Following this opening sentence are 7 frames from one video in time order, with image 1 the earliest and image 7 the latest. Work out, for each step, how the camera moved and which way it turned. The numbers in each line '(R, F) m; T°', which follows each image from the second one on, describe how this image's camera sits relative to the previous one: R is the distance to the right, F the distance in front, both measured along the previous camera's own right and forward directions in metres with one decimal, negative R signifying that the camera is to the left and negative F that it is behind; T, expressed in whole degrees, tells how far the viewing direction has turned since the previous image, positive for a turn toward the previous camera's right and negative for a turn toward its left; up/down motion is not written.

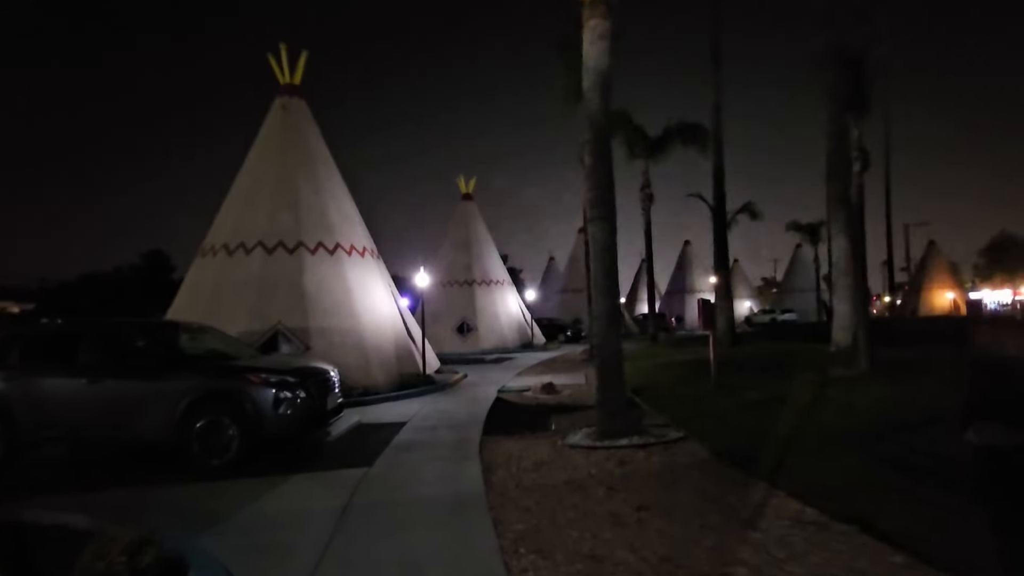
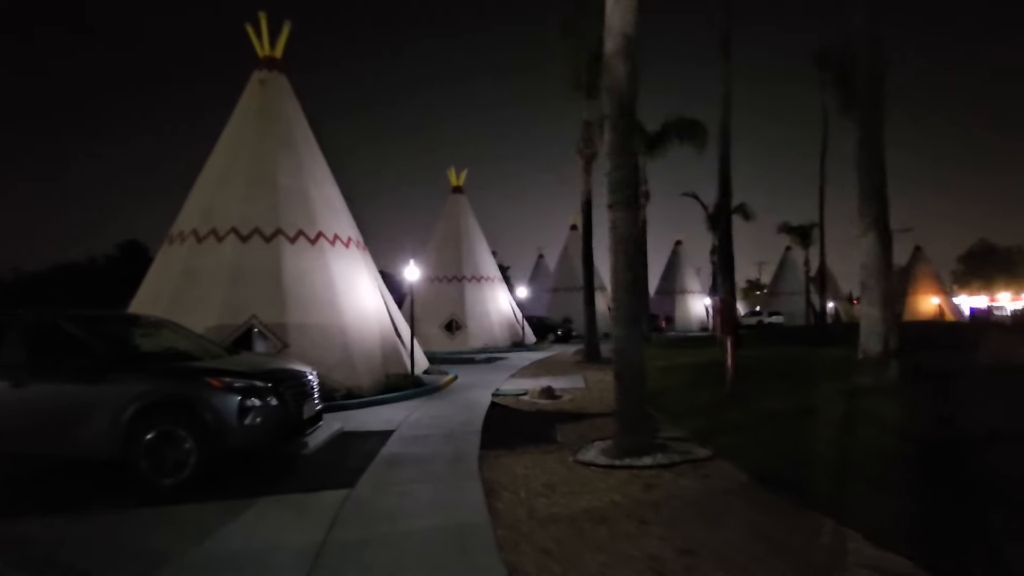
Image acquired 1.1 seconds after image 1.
(-0.3, +1.1) m; +2°
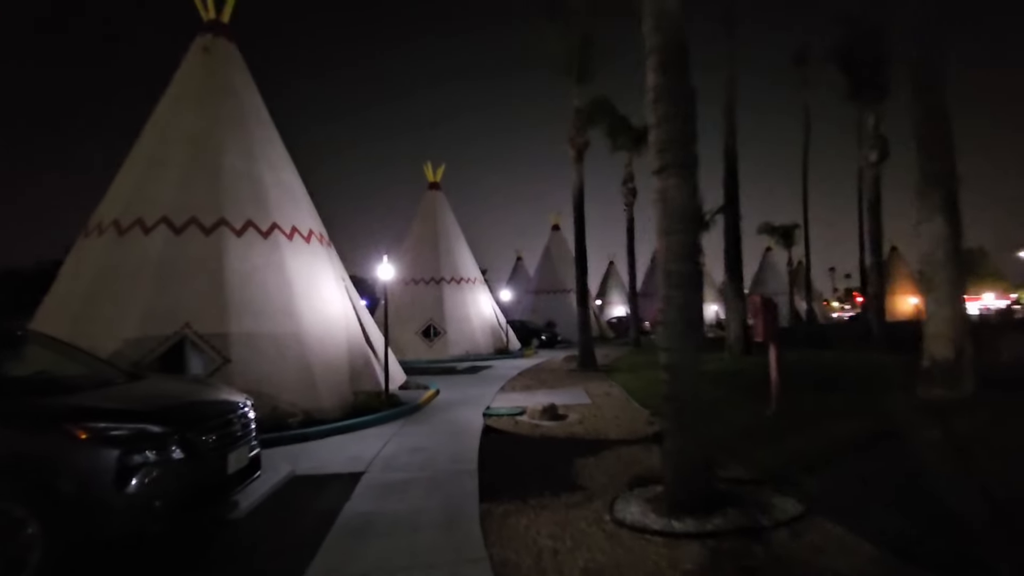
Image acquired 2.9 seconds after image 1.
(-0.4, +2.1) m; +3°
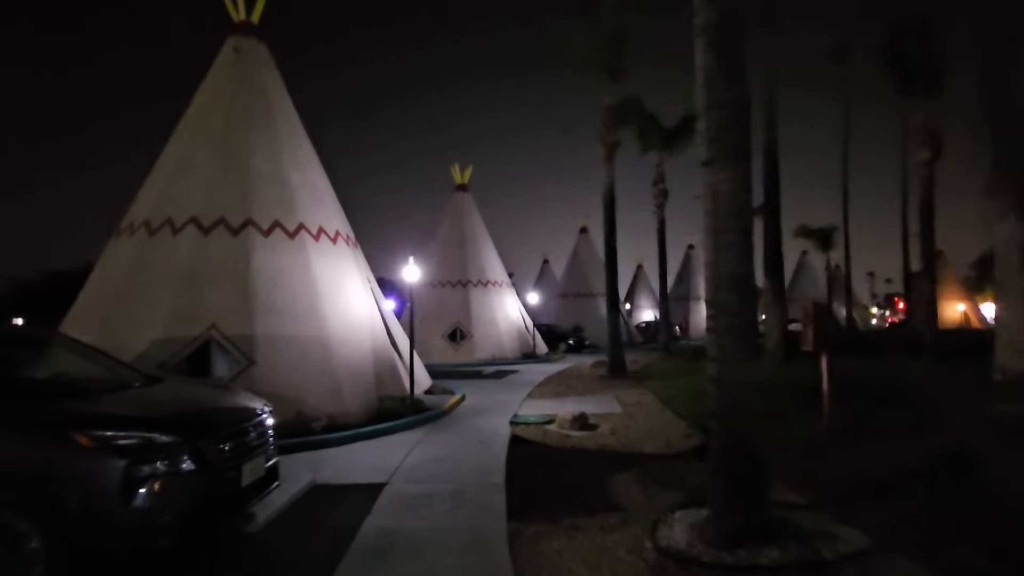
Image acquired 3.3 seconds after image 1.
(-0.1, +0.4) m; -3°
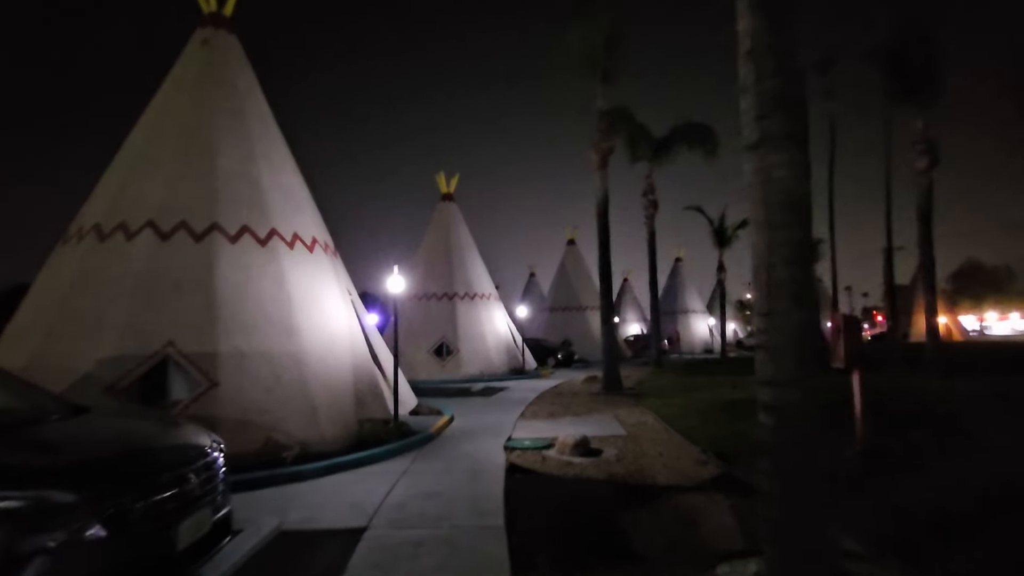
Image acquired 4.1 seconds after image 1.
(-0.2, +0.9) m; +2°
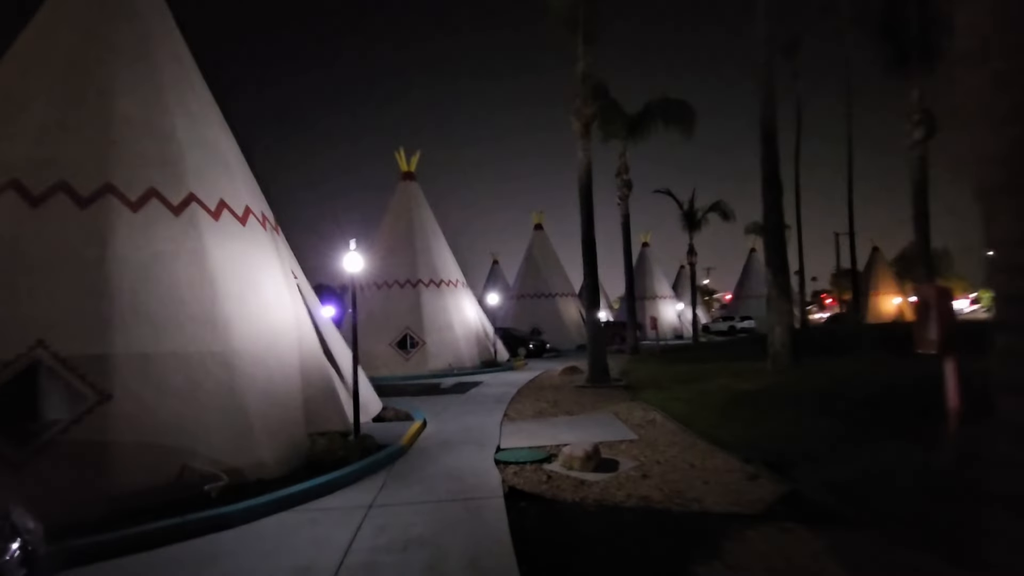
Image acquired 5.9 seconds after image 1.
(-0.5, +2.0) m; +4°
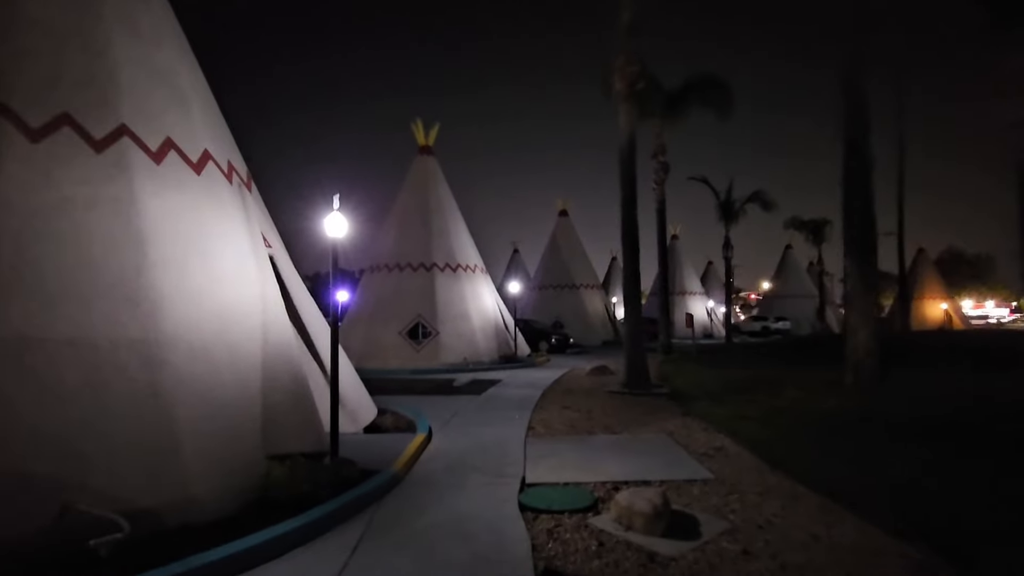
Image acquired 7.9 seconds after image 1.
(-0.2, +2.3) m; -2°
